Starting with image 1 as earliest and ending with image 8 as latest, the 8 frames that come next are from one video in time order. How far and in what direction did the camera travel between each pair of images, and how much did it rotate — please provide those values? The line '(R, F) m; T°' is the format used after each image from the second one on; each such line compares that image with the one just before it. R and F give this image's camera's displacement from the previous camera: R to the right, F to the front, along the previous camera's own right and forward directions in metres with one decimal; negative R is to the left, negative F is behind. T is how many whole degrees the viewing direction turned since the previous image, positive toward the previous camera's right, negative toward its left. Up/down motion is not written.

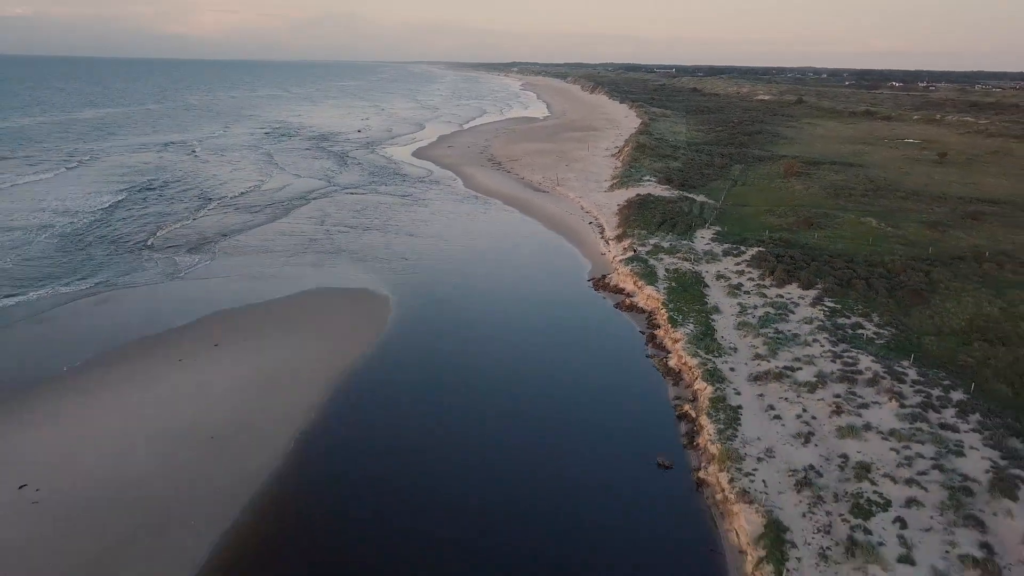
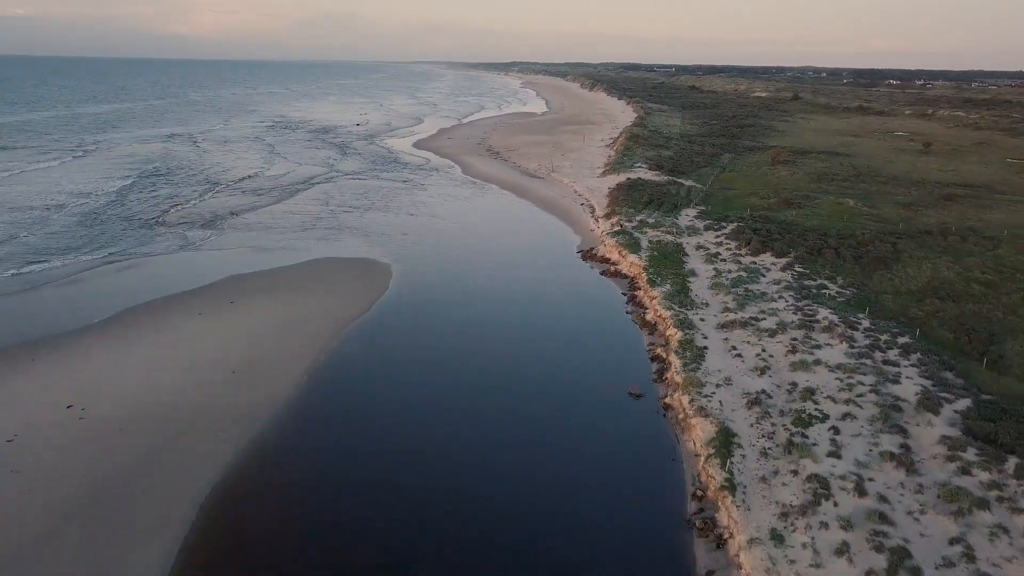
(+0.2, -1.2) m; 0°
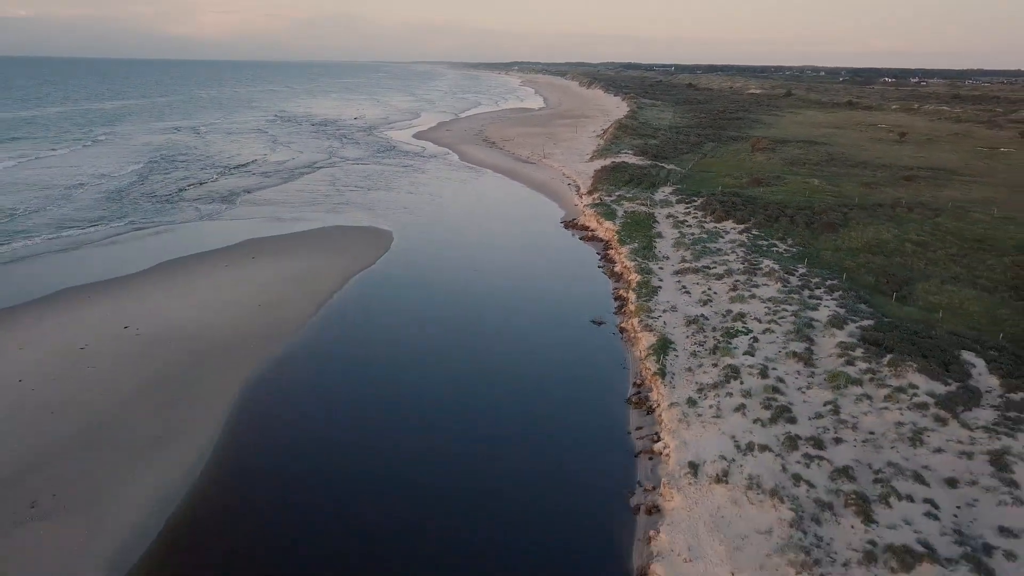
(+0.3, -2.1) m; 0°
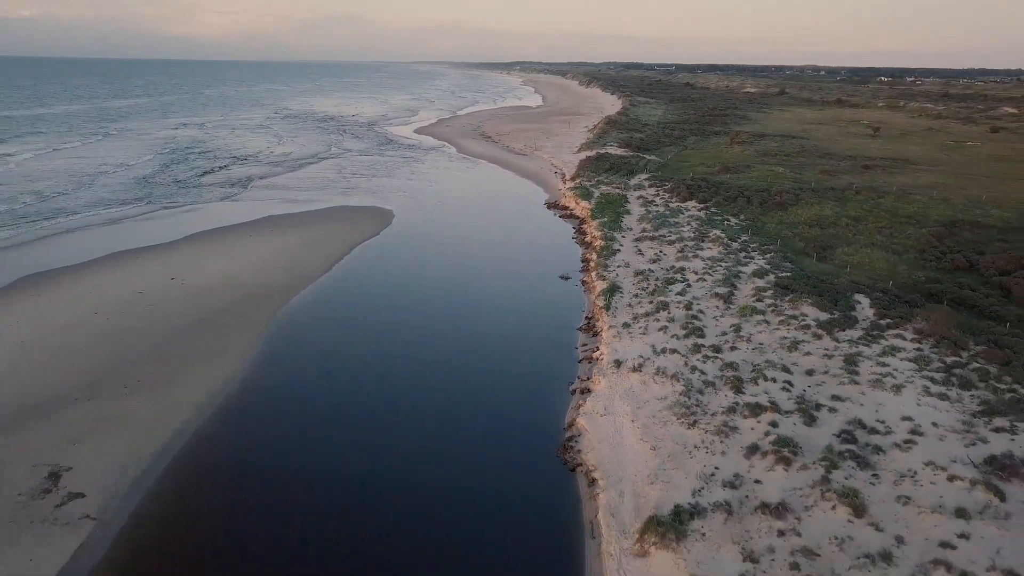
(+0.4, -2.5) m; 0°
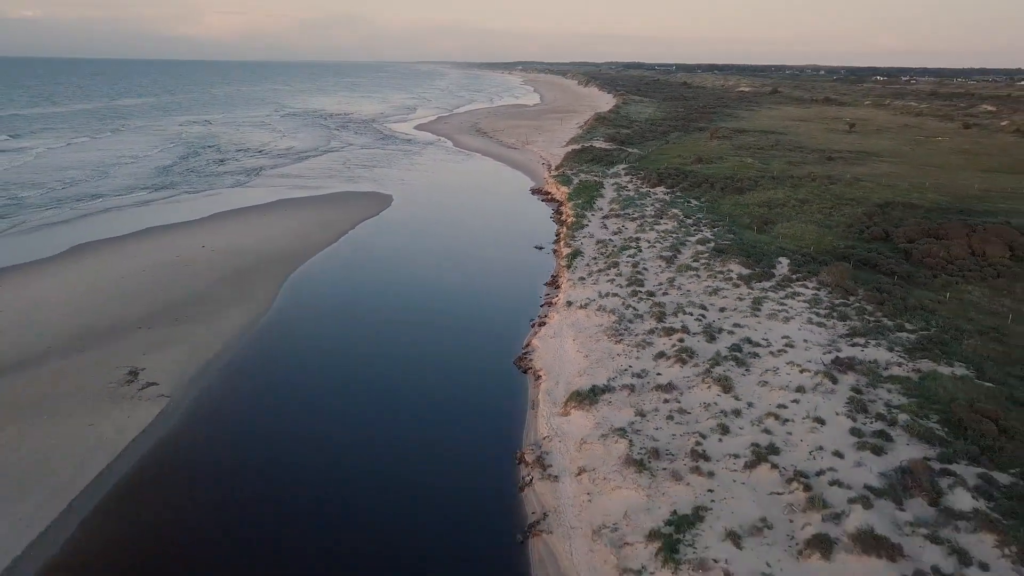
(+0.4, -2.5) m; 0°
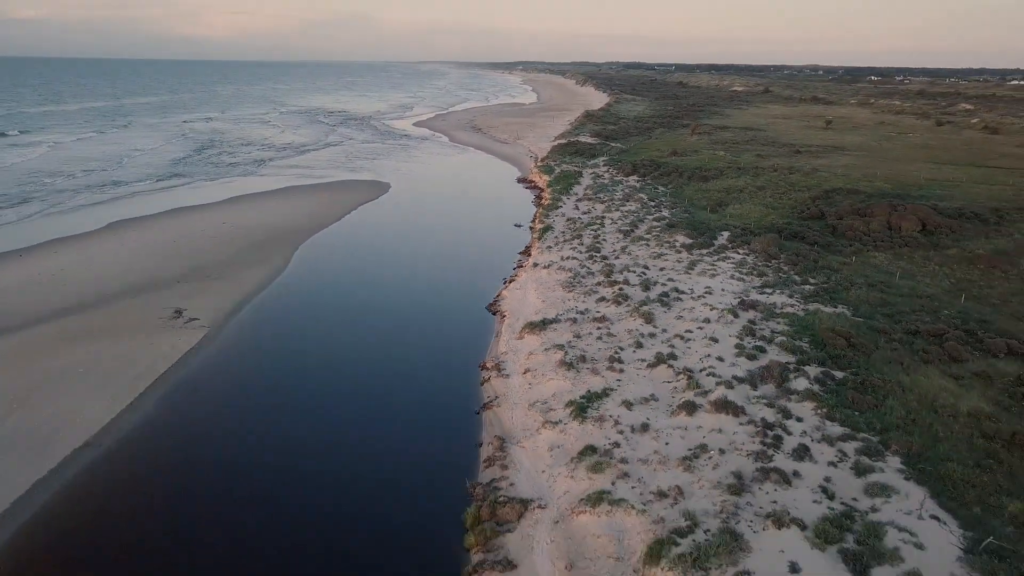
(+0.4, -2.5) m; 0°
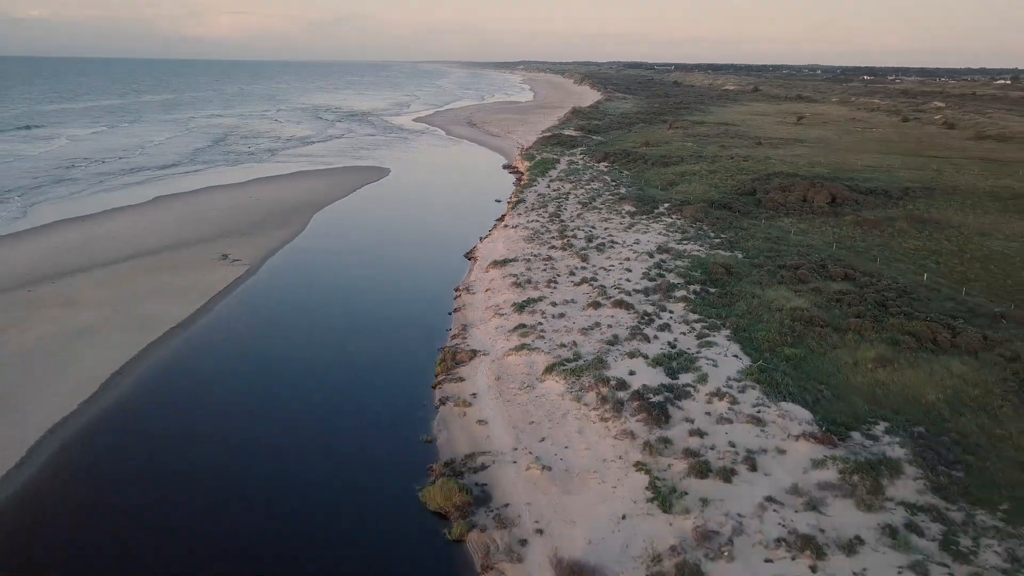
(+0.6, -3.7) m; 0°
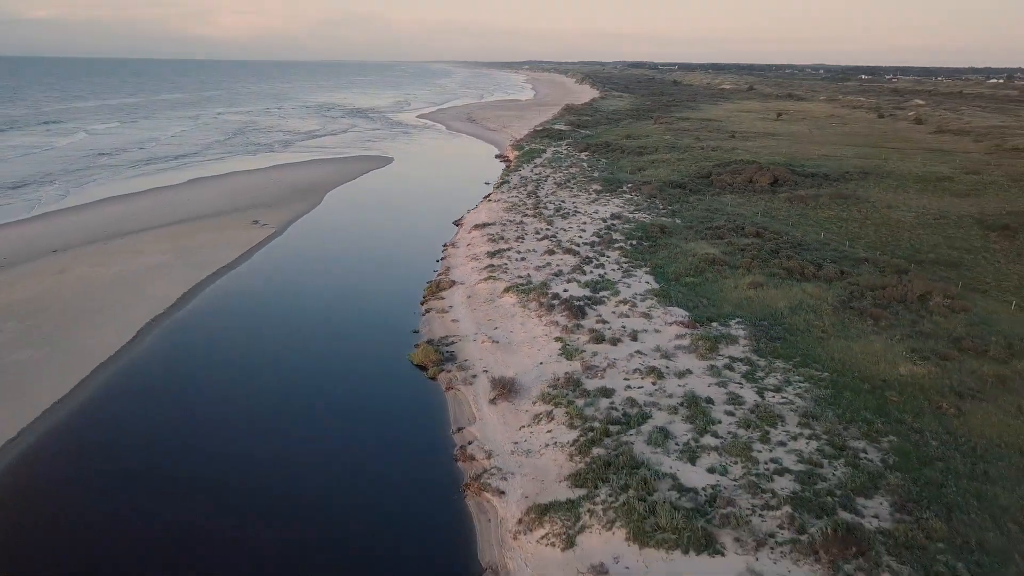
(+0.6, -3.4) m; 0°
